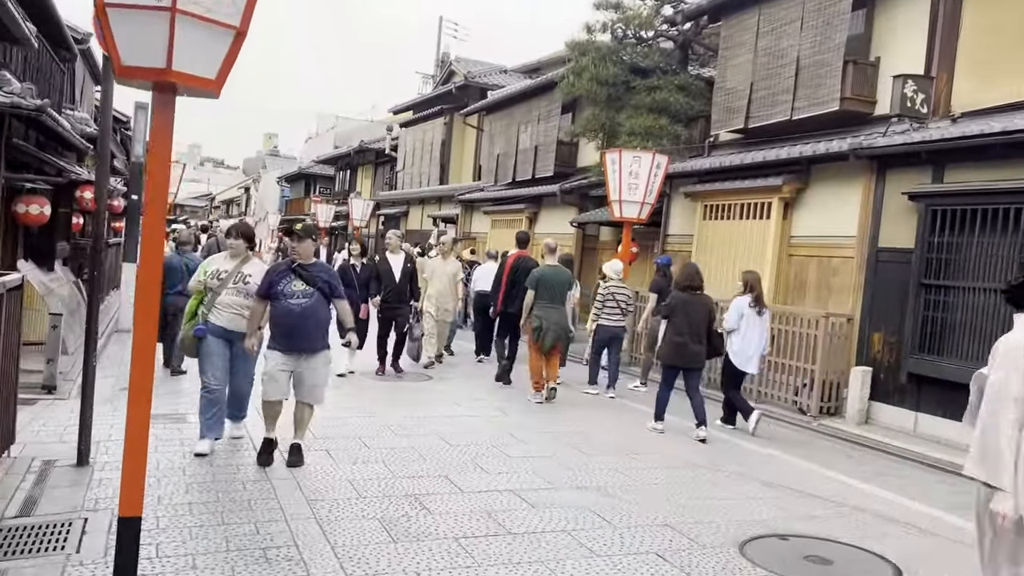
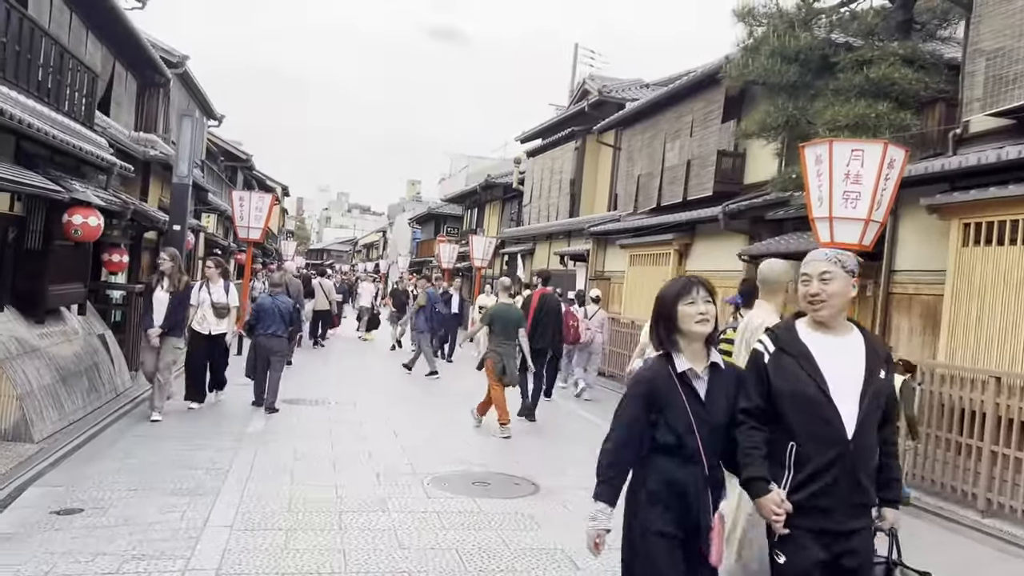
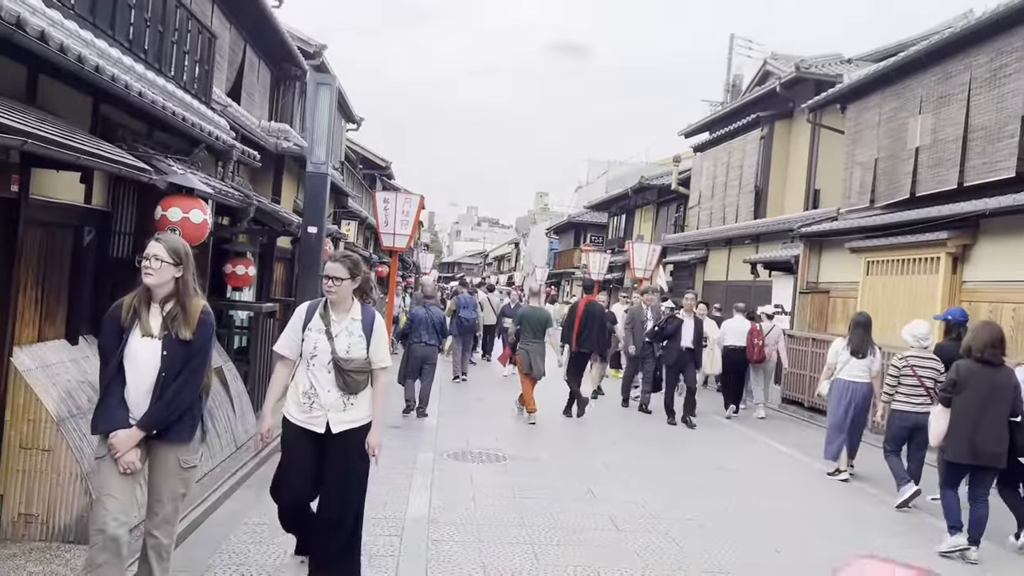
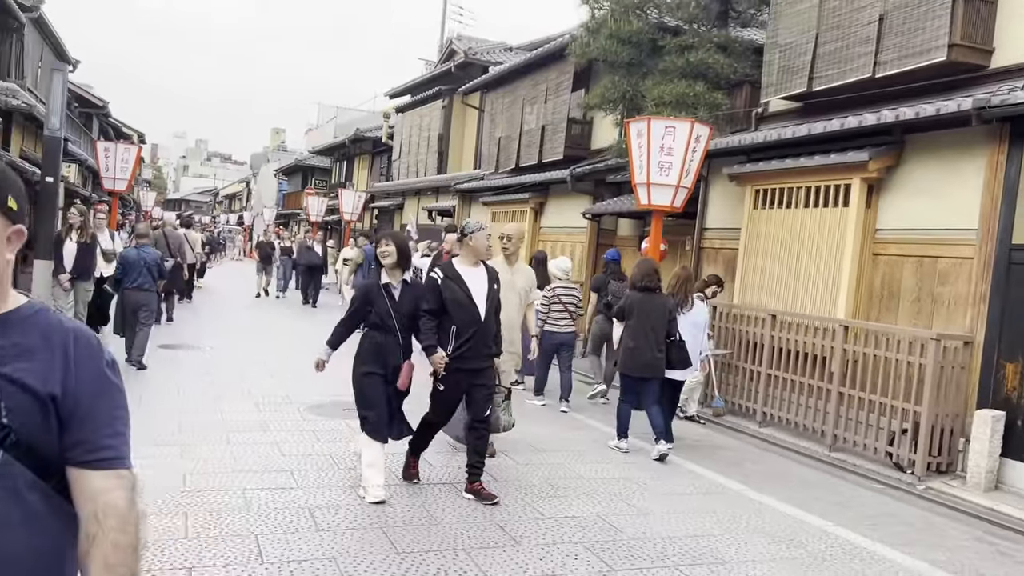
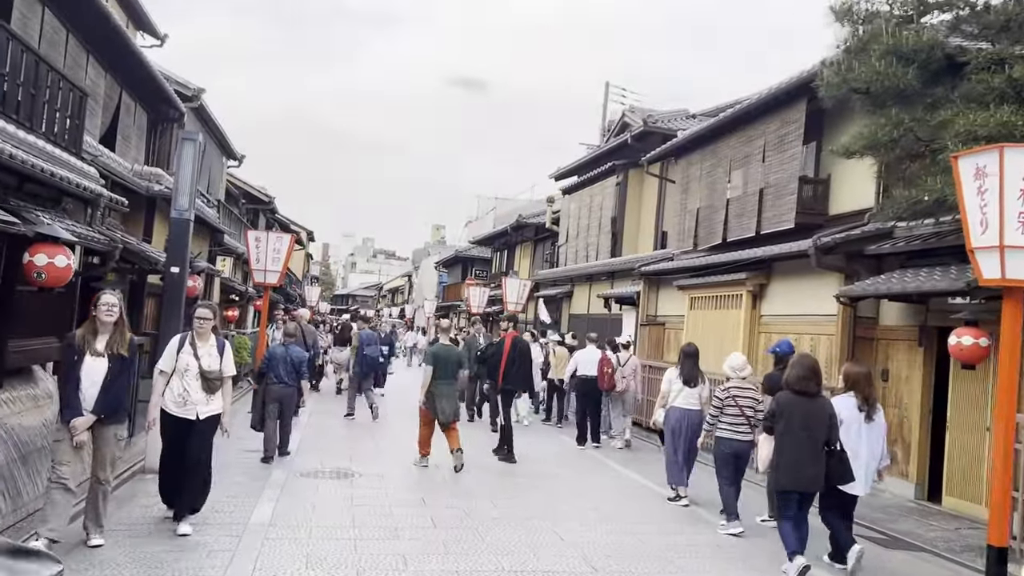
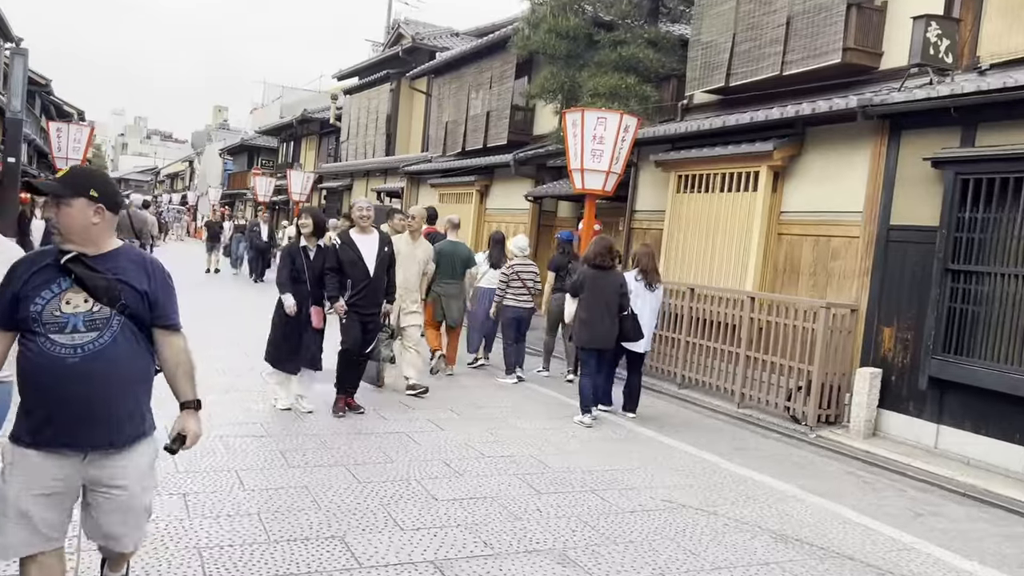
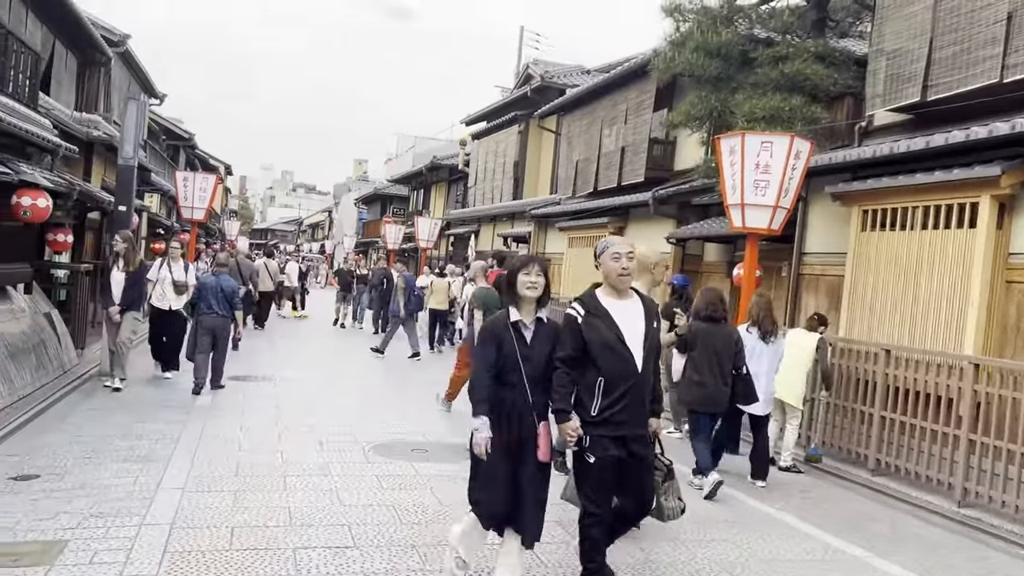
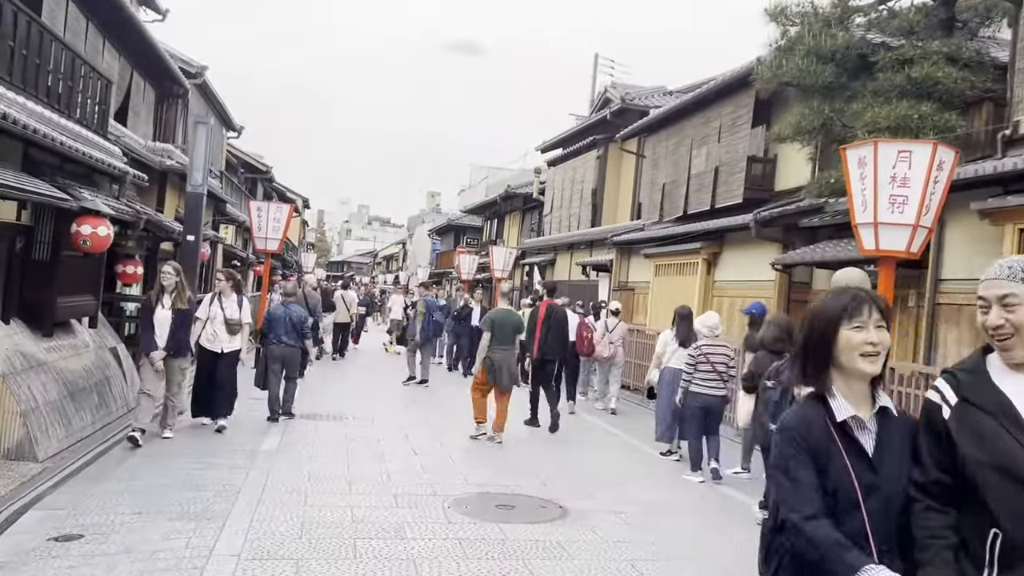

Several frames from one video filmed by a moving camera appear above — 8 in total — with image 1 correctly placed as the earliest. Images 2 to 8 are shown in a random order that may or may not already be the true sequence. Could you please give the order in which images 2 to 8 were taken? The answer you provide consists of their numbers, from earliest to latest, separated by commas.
6, 4, 7, 2, 8, 5, 3
